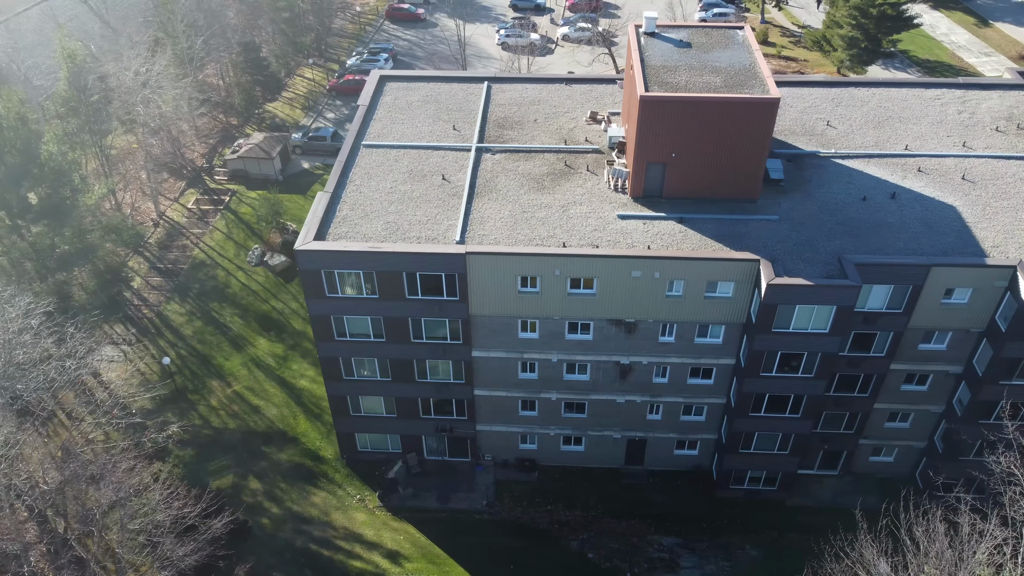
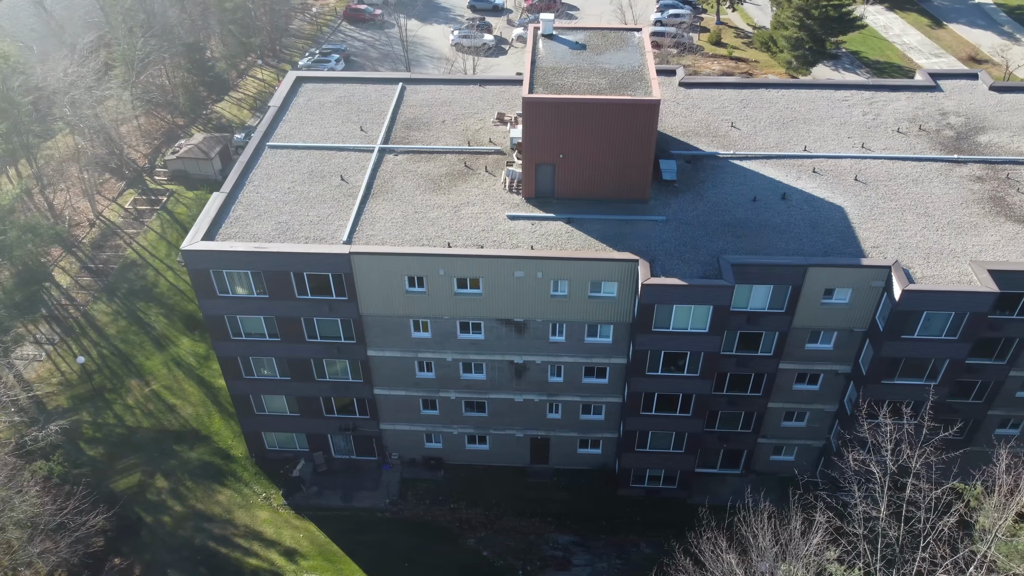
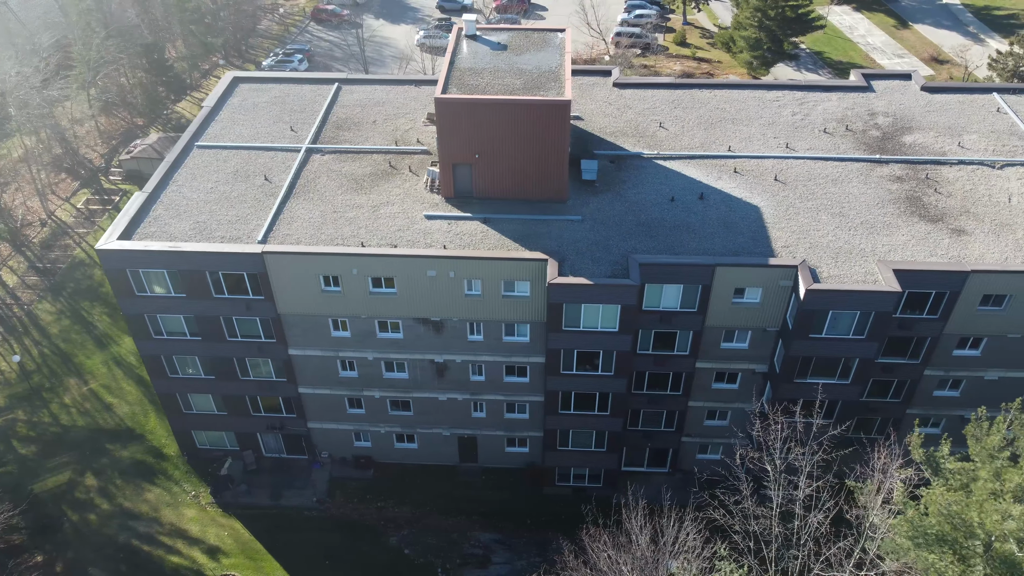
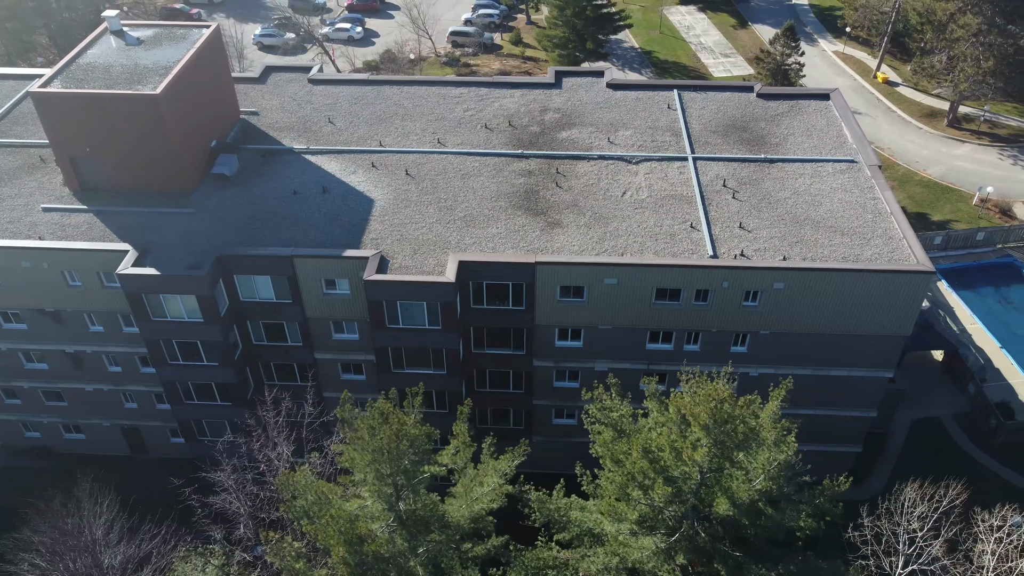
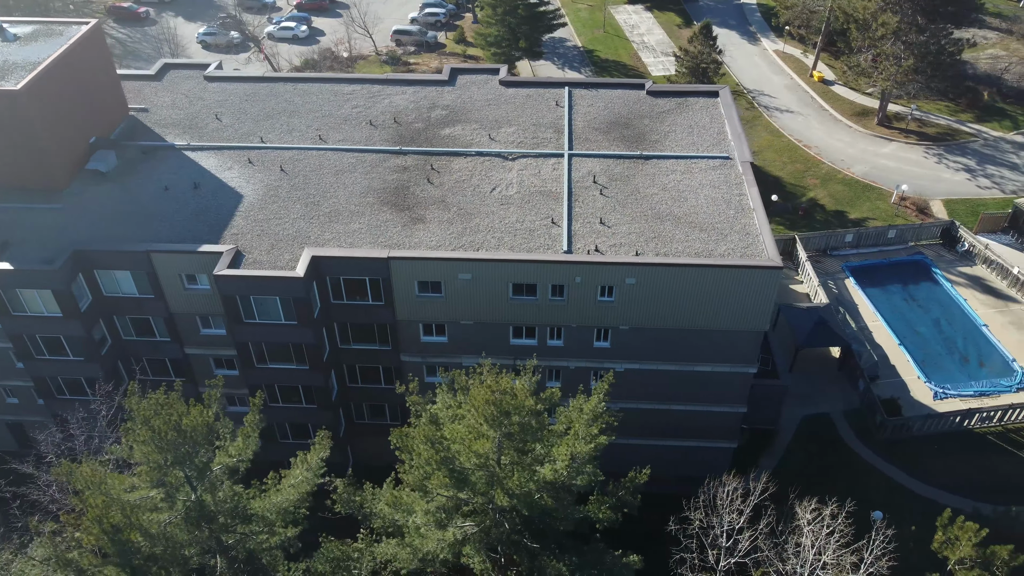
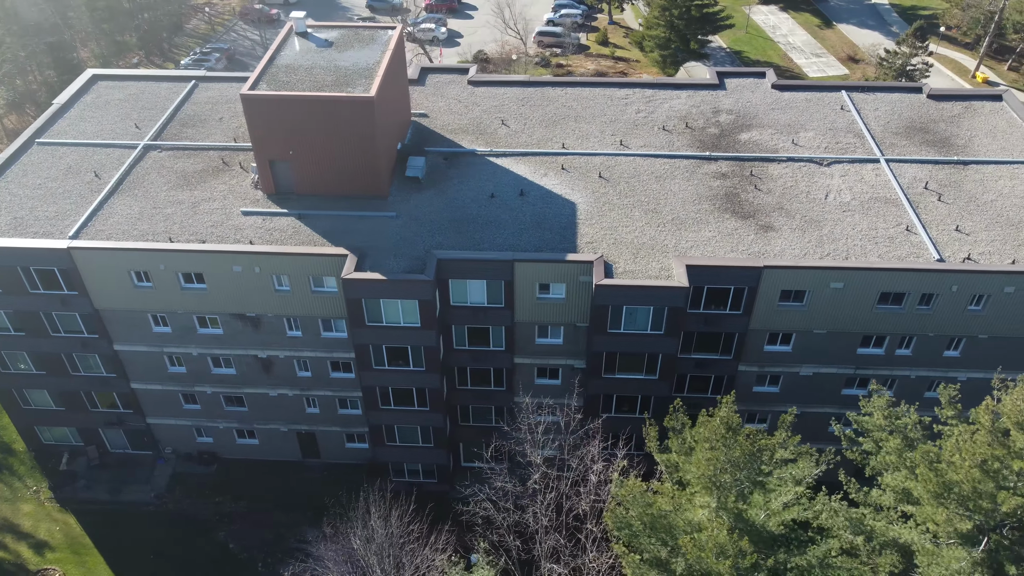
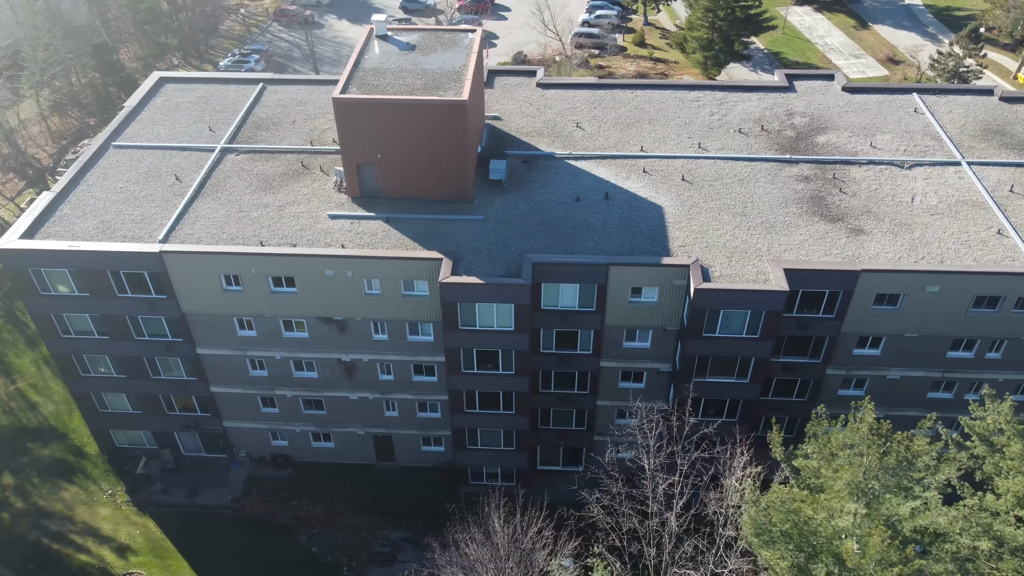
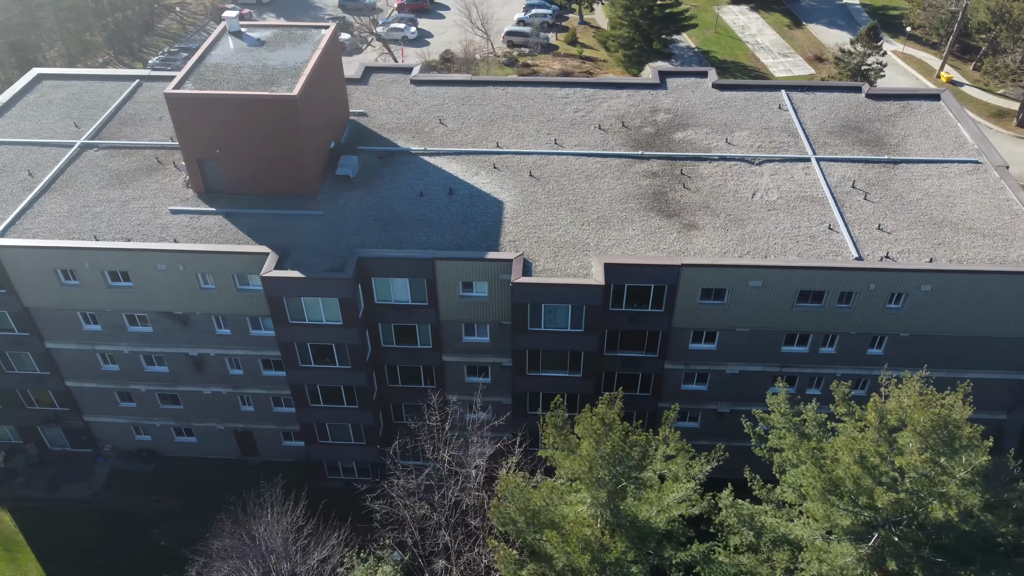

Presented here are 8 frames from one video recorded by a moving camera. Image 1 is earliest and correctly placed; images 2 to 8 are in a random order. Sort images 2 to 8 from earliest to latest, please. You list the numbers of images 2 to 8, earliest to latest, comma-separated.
2, 3, 7, 6, 8, 4, 5
